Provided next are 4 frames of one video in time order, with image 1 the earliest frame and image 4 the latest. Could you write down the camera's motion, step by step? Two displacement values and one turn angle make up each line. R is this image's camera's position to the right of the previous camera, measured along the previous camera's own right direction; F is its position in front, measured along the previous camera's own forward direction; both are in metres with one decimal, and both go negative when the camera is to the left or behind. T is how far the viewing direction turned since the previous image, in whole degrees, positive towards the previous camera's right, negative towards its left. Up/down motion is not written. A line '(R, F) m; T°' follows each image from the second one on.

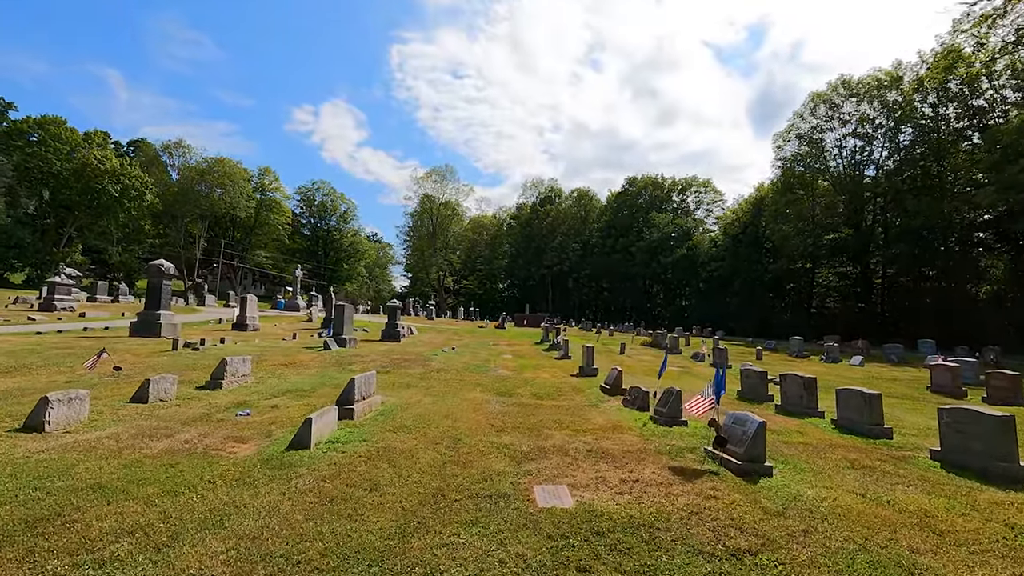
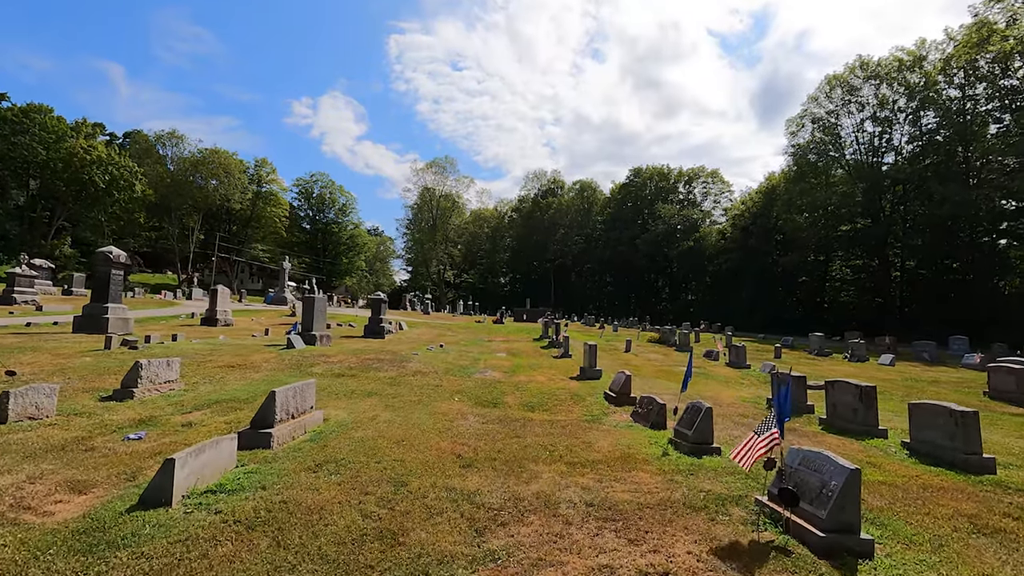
(+0.3, +2.1) m; 0°
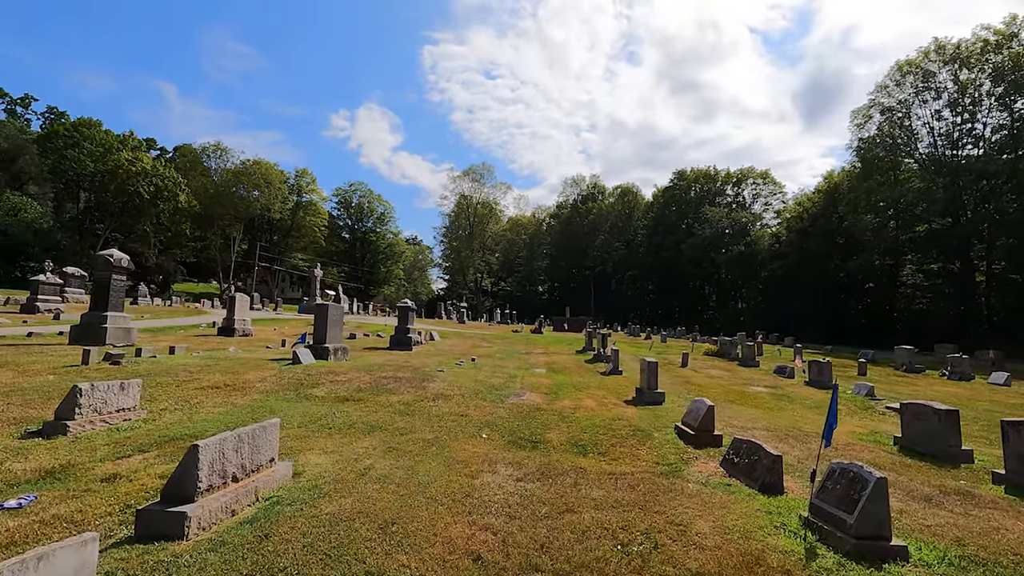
(-0.1, +2.3) m; -4°
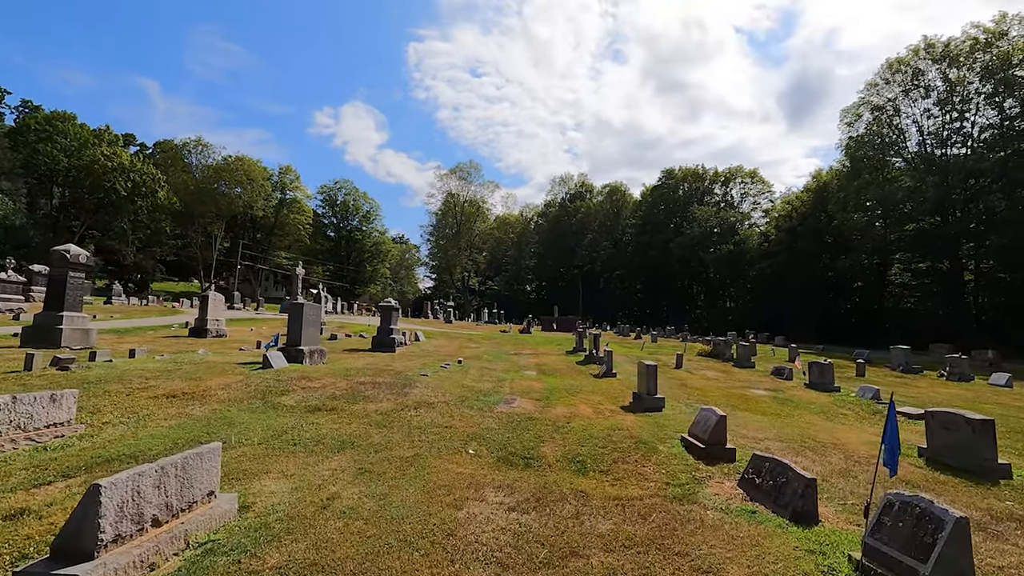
(0.0, +0.8) m; +1°
